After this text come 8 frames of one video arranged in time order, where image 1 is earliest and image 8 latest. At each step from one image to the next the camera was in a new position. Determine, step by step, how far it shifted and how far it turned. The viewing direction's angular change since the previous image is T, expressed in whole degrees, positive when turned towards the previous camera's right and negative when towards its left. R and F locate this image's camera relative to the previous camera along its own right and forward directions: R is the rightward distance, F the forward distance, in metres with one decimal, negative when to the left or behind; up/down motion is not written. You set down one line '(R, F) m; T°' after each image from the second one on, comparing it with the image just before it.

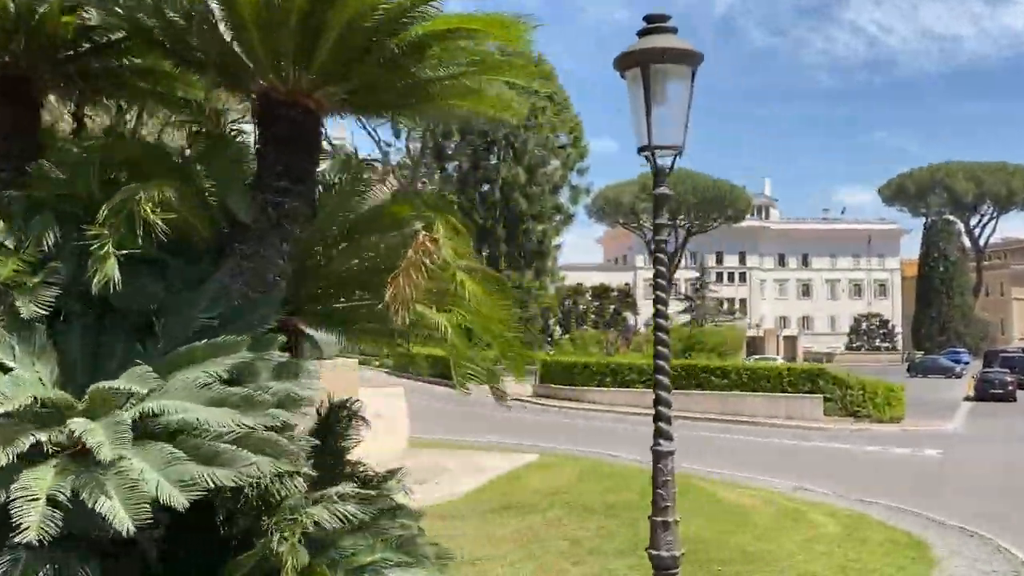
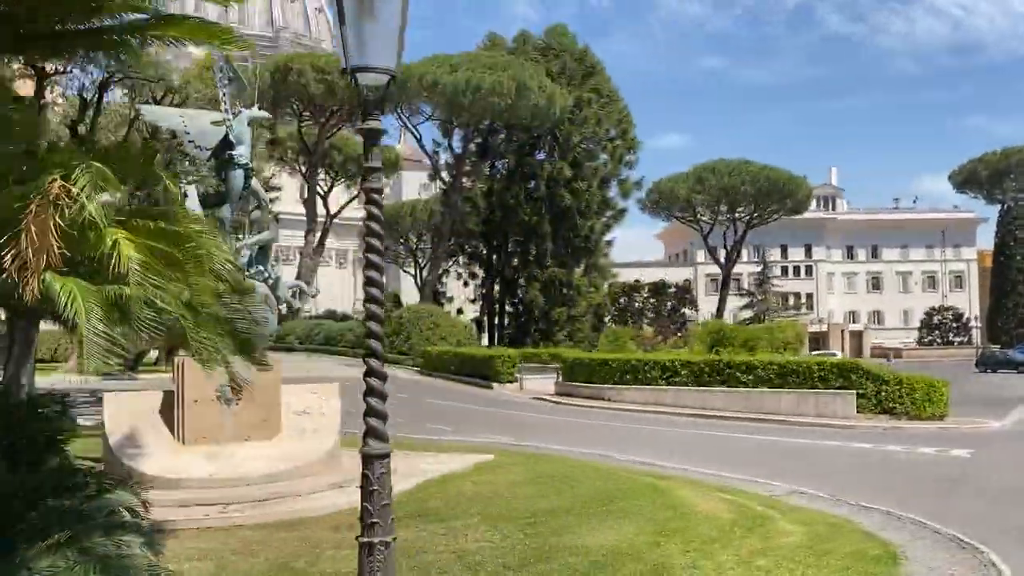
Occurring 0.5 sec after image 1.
(+1.1, +0.7) m; -5°
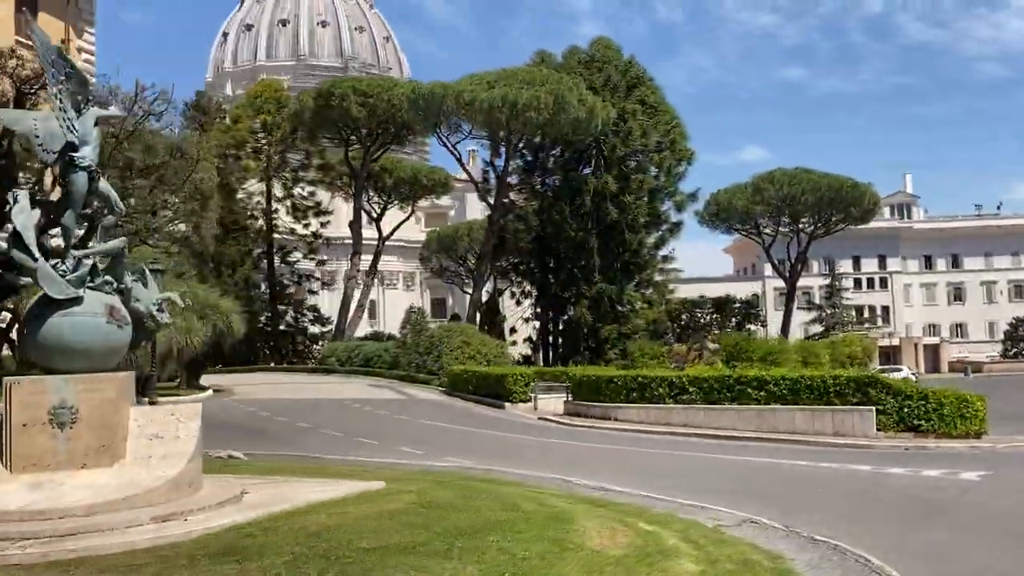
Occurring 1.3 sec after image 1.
(+1.6, +0.9) m; -5°
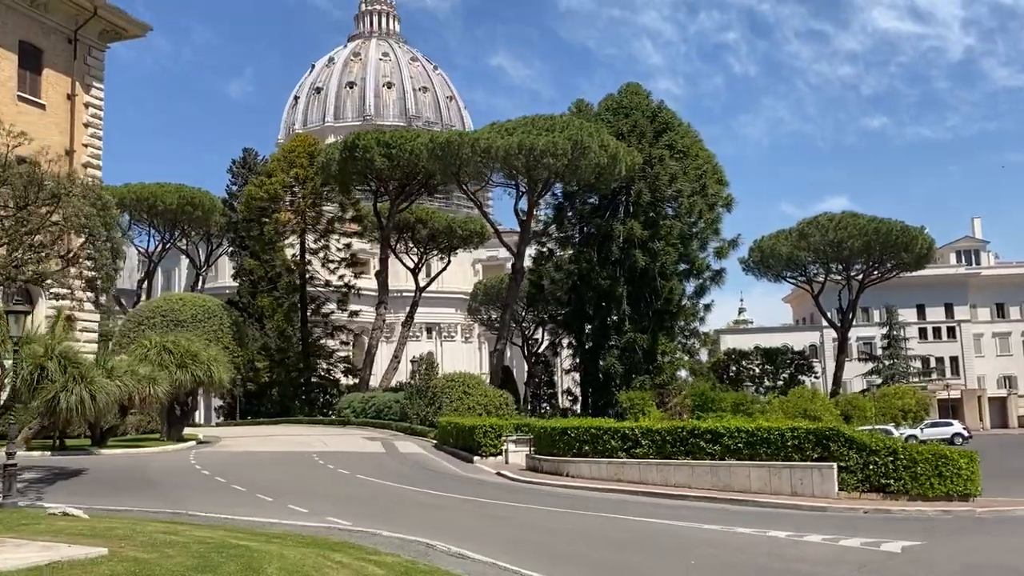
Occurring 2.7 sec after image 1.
(+2.4, +1.2) m; -5°
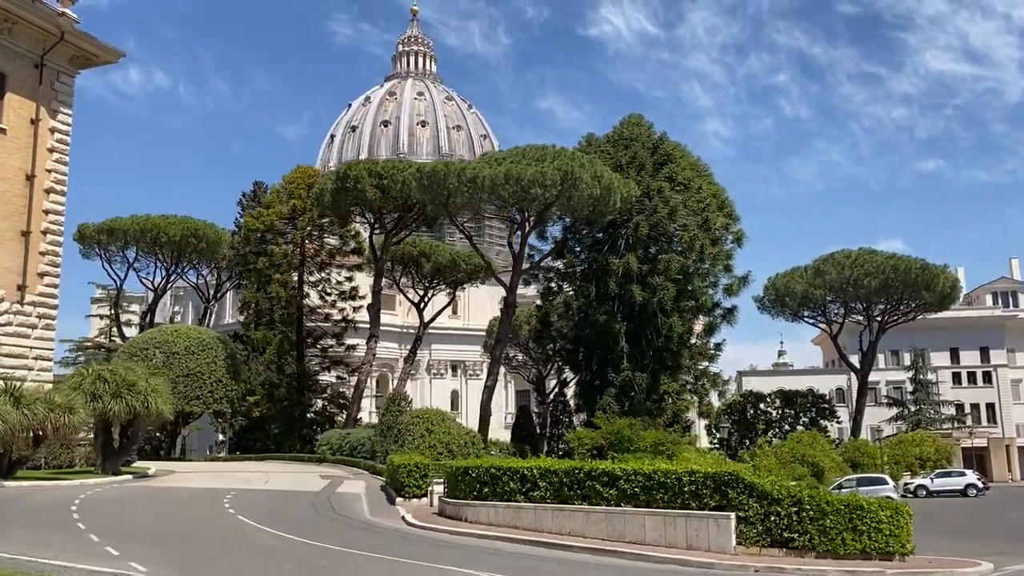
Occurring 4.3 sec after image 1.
(+2.5, +1.4) m; -3°
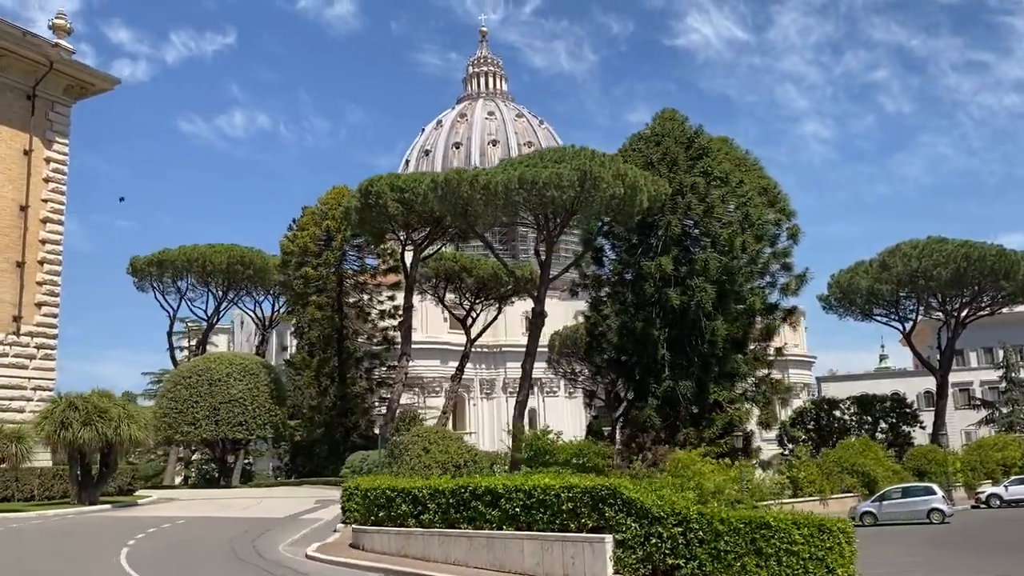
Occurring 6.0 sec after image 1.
(+3.0, +1.9) m; -6°
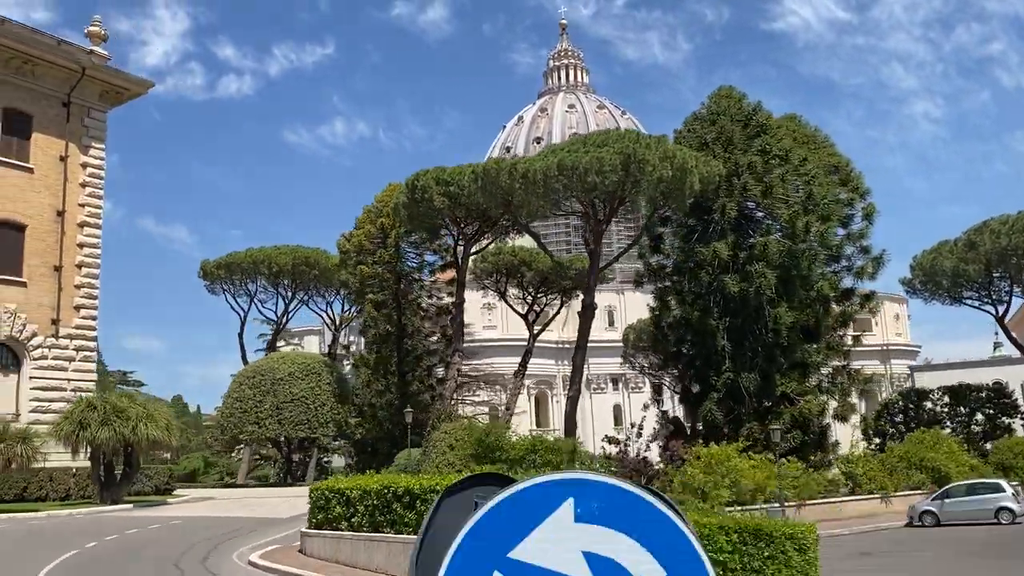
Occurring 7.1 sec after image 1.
(+2.0, +1.2) m; -6°
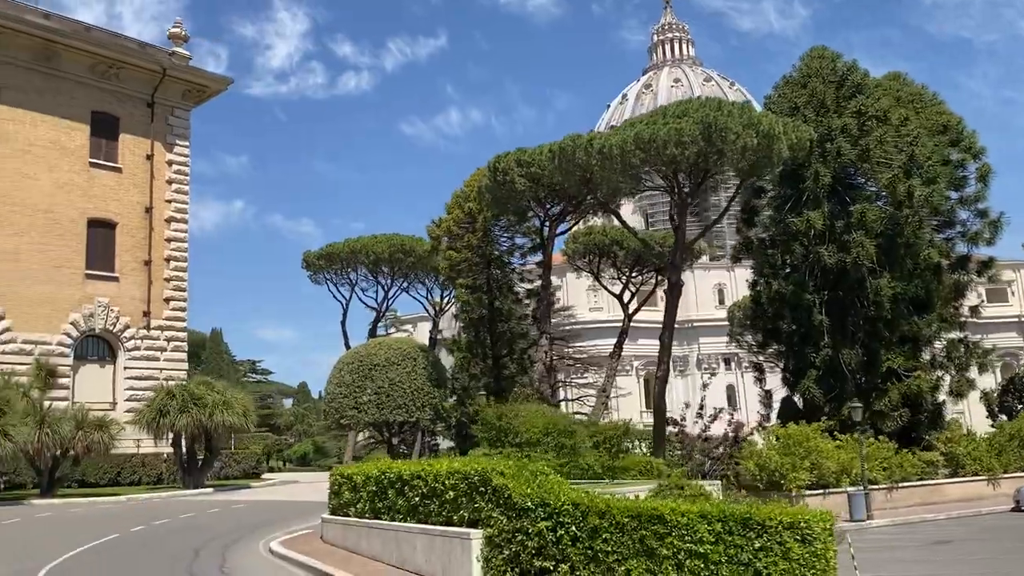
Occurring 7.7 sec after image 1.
(+1.4, +0.6) m; -8°
